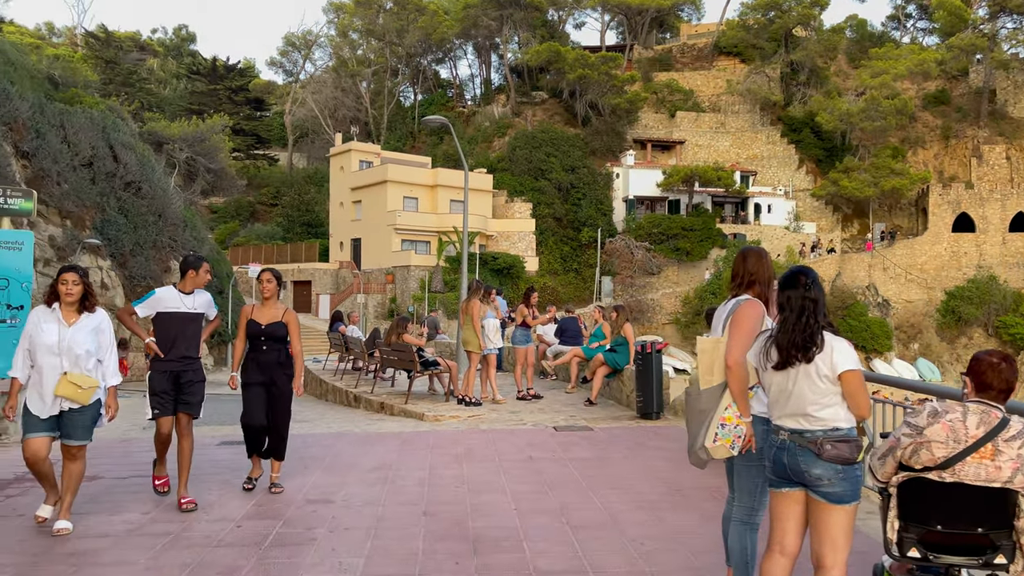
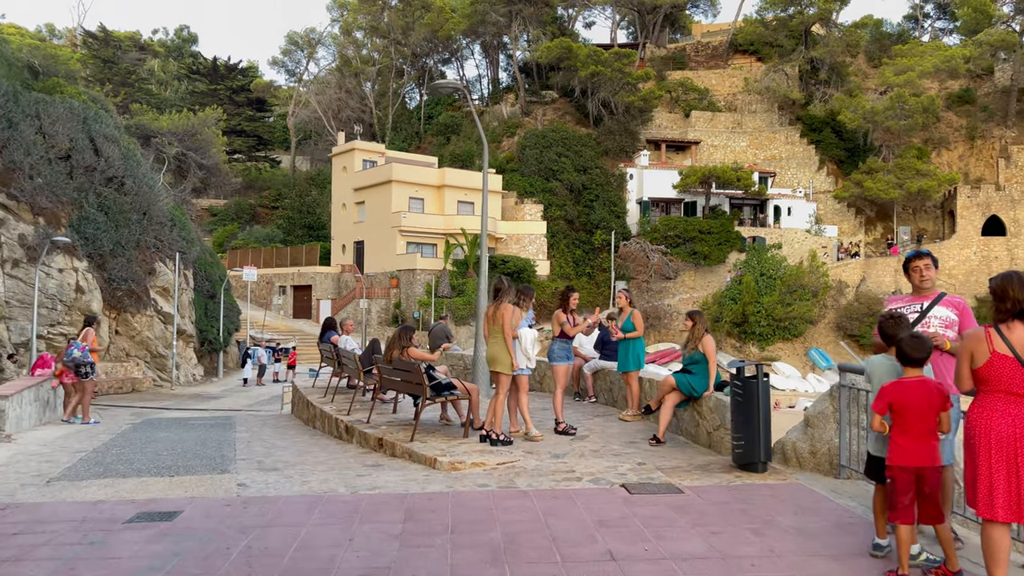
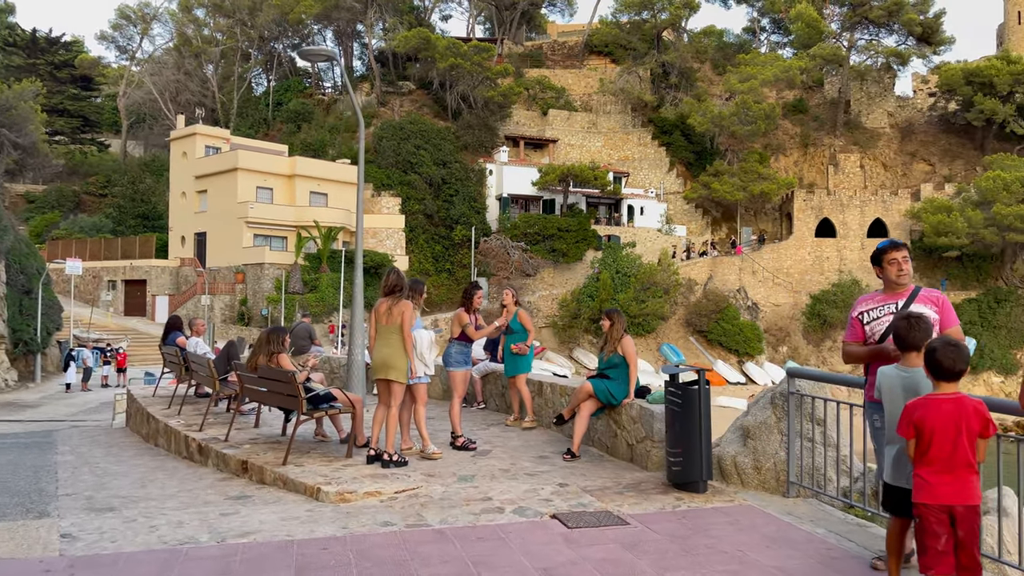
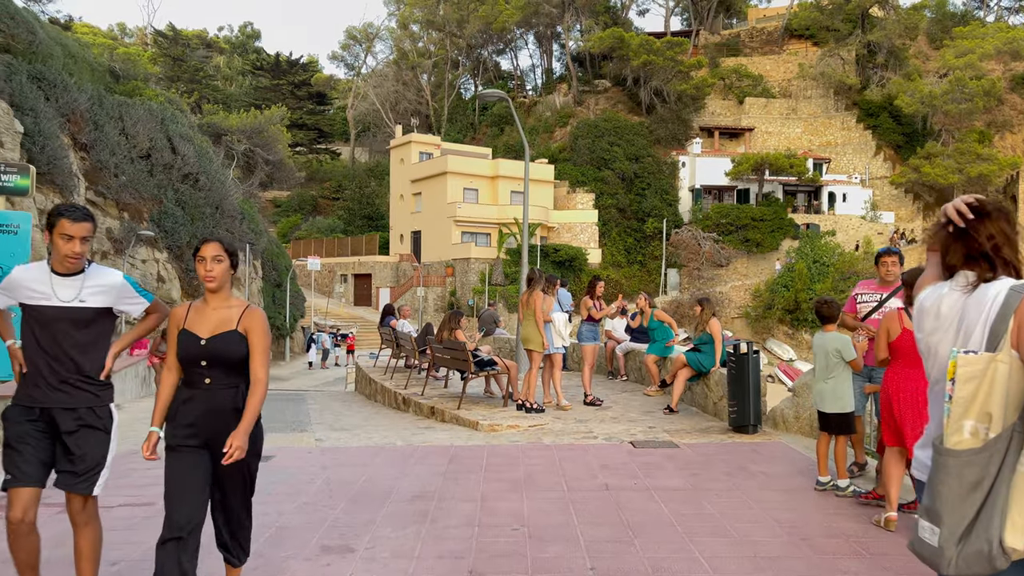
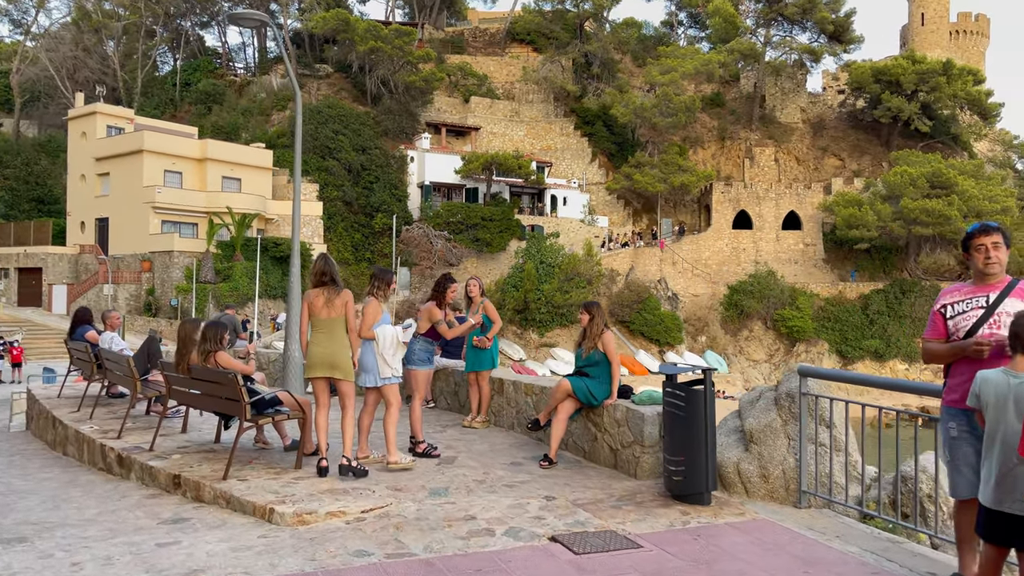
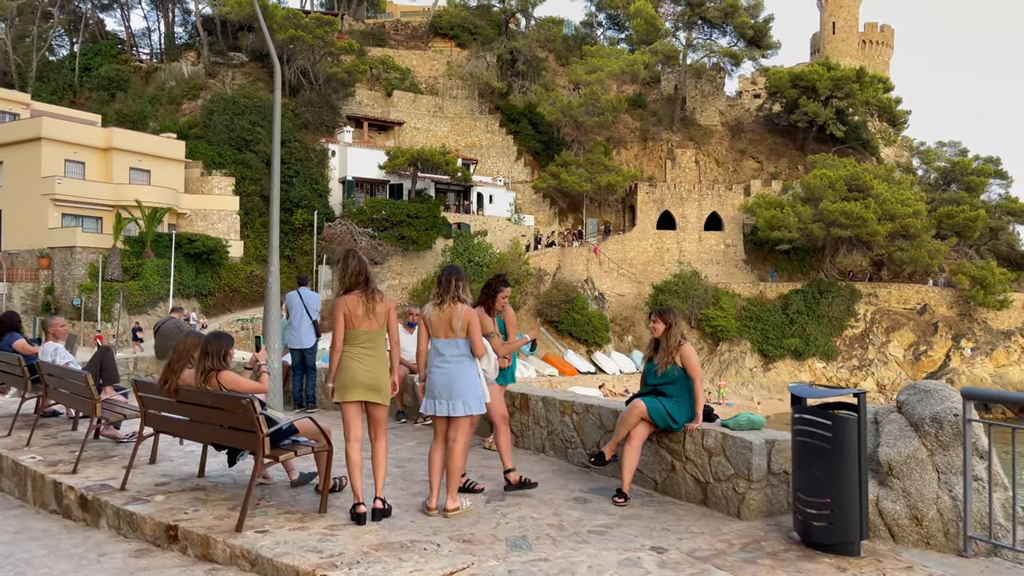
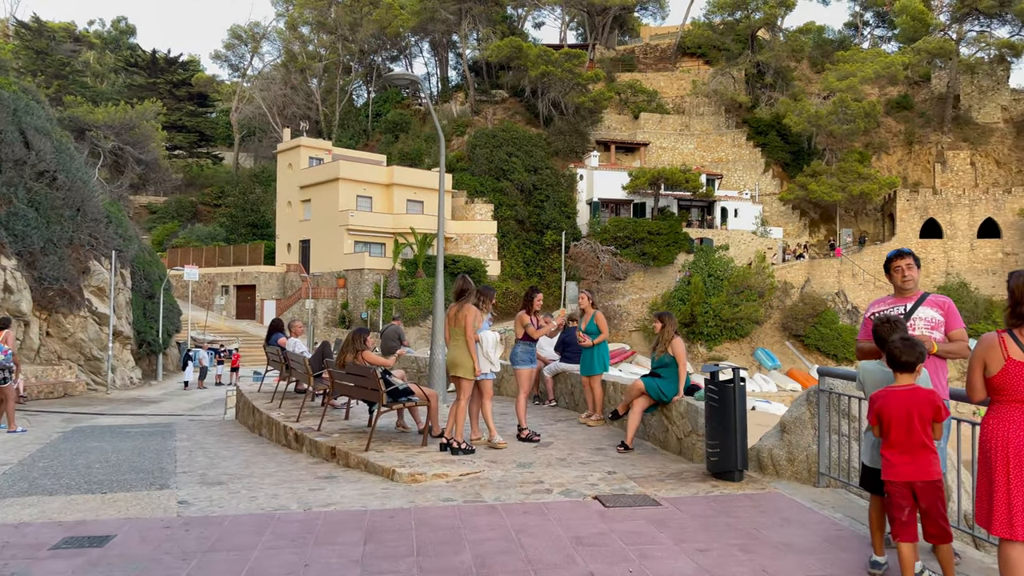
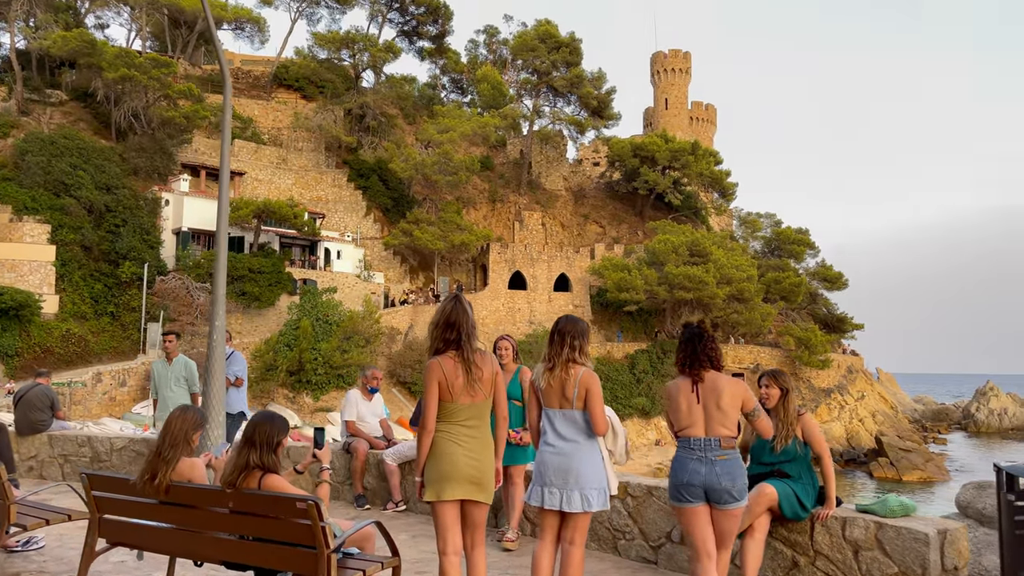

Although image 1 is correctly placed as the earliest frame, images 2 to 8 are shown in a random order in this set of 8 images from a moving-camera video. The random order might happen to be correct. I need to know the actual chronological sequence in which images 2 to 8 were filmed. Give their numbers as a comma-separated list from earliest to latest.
4, 2, 7, 3, 5, 6, 8
